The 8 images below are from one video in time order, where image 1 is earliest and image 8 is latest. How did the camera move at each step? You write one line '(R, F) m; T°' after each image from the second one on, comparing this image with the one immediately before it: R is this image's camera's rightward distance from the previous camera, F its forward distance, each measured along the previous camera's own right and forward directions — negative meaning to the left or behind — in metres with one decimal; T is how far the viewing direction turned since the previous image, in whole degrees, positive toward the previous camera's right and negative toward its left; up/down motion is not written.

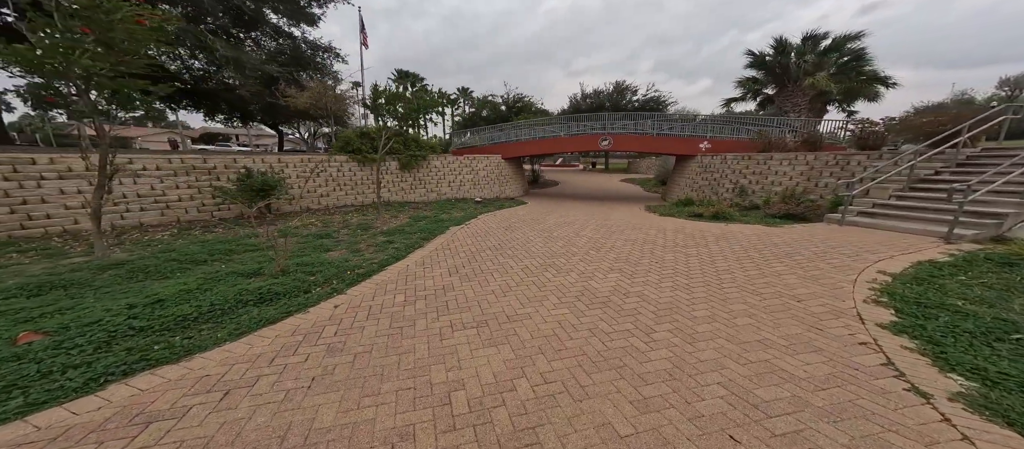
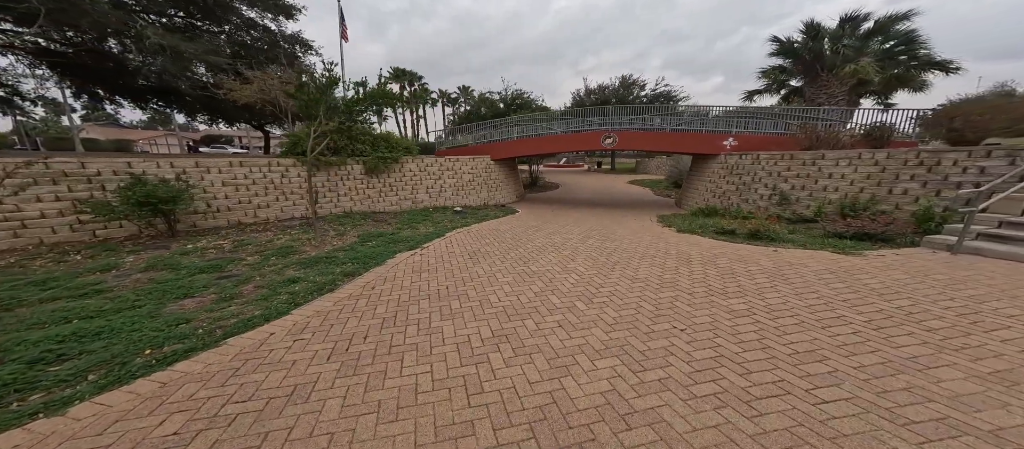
(+0.7, +1.9) m; -2°
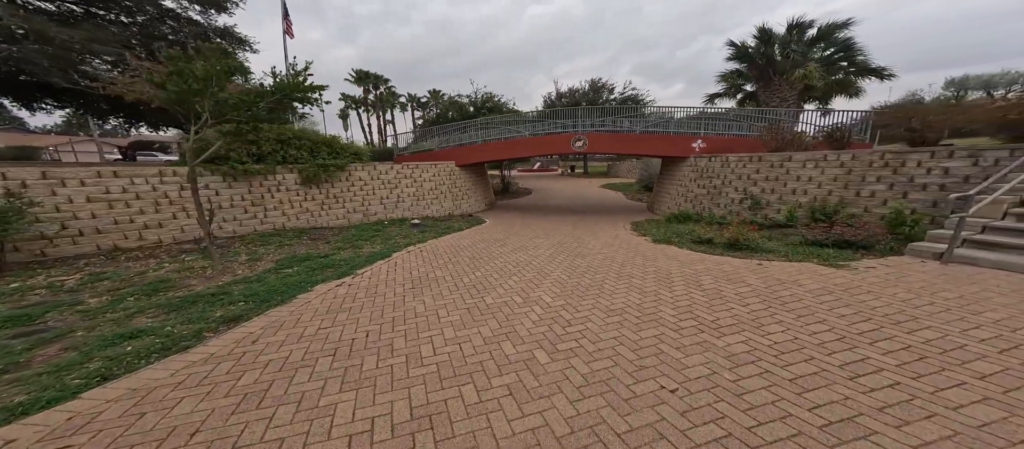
(+0.3, +0.9) m; +5°
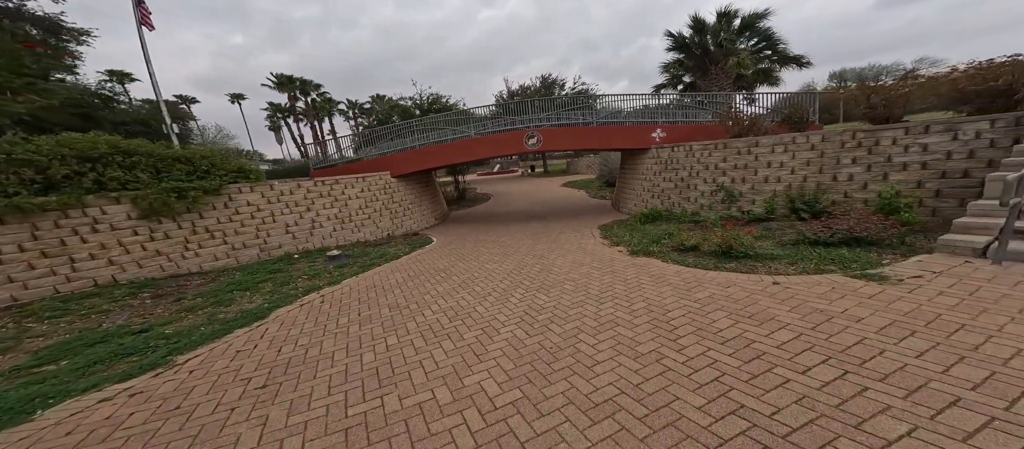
(+0.4, +1.6) m; +8°
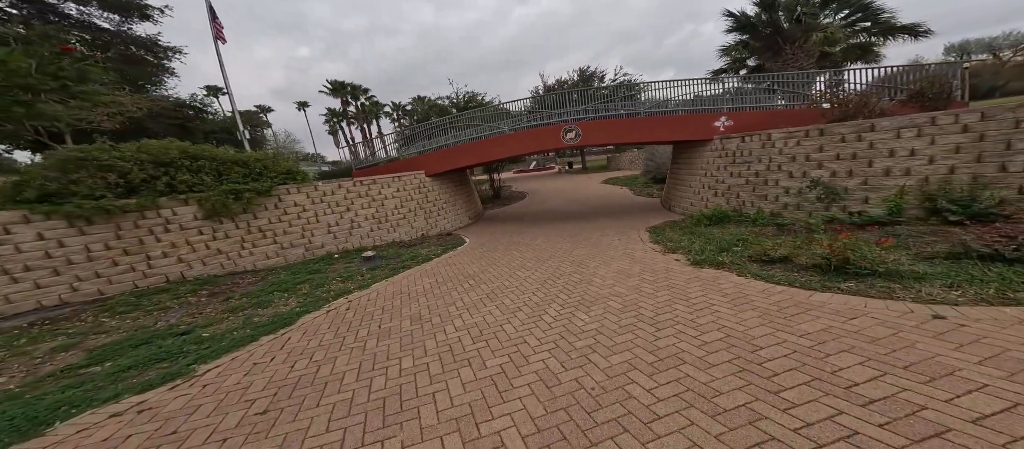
(+0.1, +0.6) m; -9°
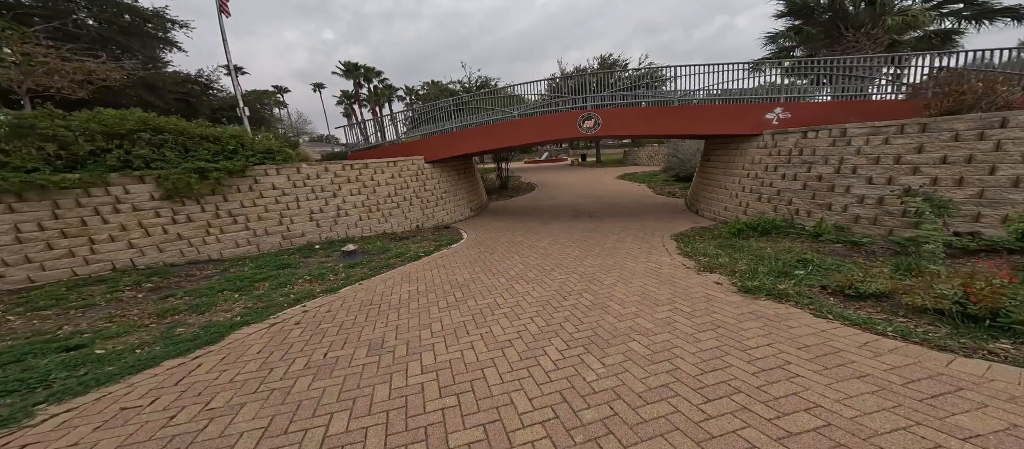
(+0.2, +1.0) m; -2°
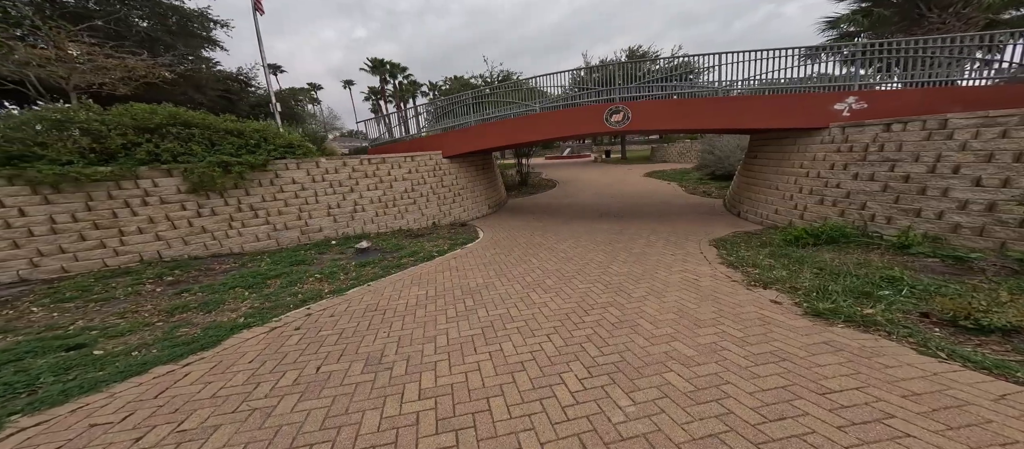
(+0.1, +0.4) m; -5°
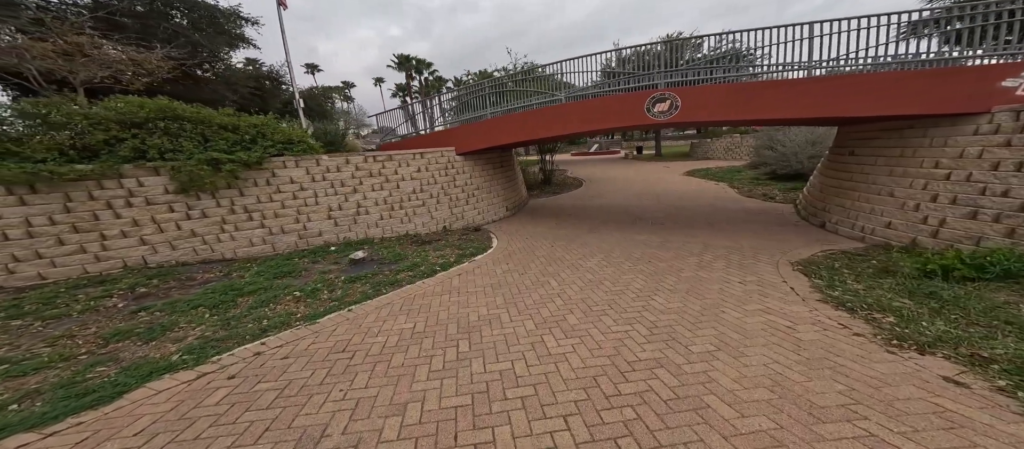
(+0.2, +1.0) m; -6°
